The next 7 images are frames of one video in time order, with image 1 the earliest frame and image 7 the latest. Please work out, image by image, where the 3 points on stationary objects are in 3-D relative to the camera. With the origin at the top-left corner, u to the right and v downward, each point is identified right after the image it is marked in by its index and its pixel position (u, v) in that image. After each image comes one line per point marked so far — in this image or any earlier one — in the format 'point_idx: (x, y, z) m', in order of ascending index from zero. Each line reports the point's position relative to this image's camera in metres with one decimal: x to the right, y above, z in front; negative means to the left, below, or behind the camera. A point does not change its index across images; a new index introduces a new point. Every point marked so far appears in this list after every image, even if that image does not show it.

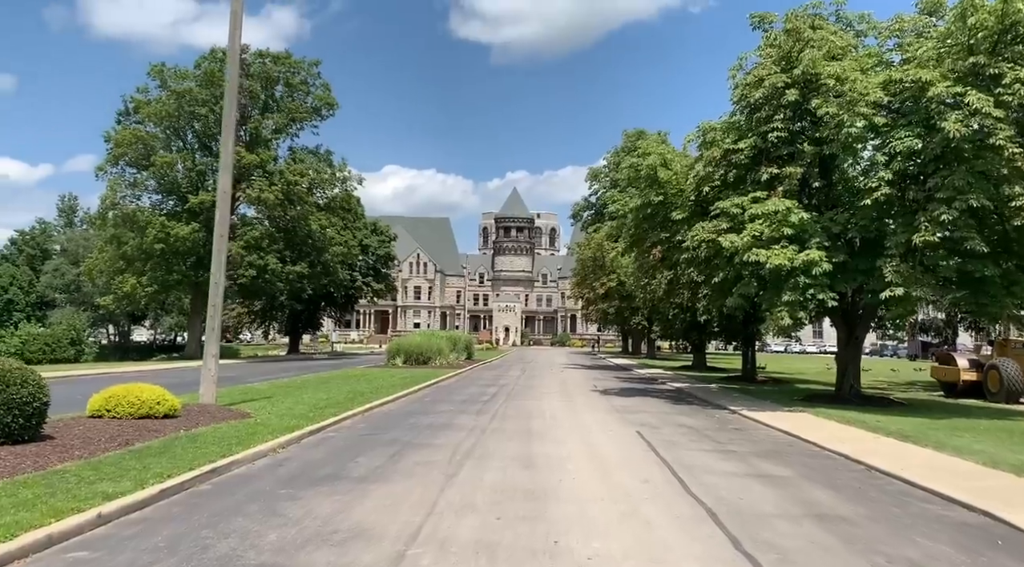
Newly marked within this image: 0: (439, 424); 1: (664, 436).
0: (-1.6, -3.0, +14.8) m
1: (+3.1, -3.1, +14.3) m
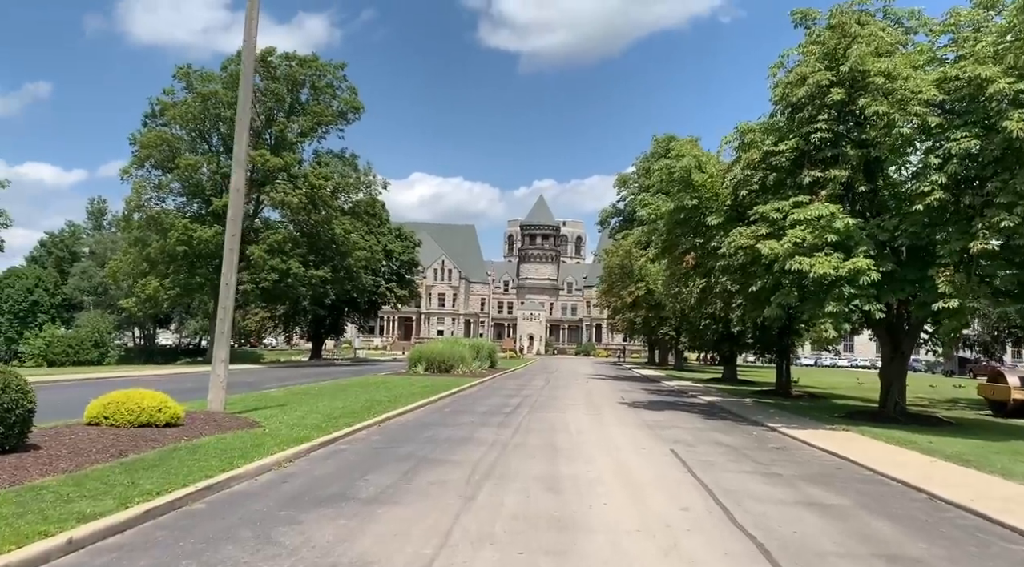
0: (-1.1, -3.1, +13.9) m
1: (+3.6, -3.2, +13.2) m
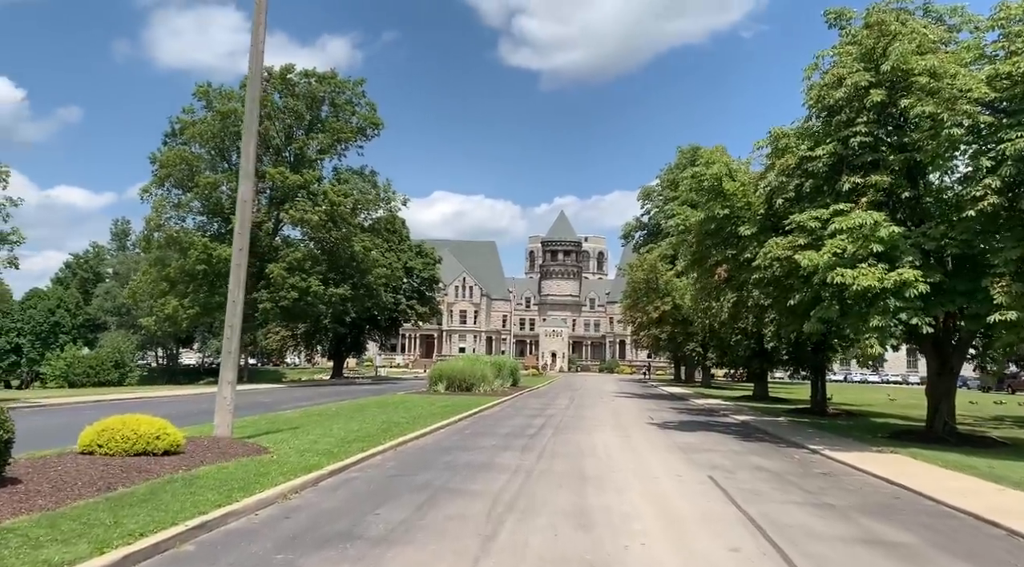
0: (-0.6, -3.3, +13.0) m
1: (+4.0, -3.4, +12.2) m
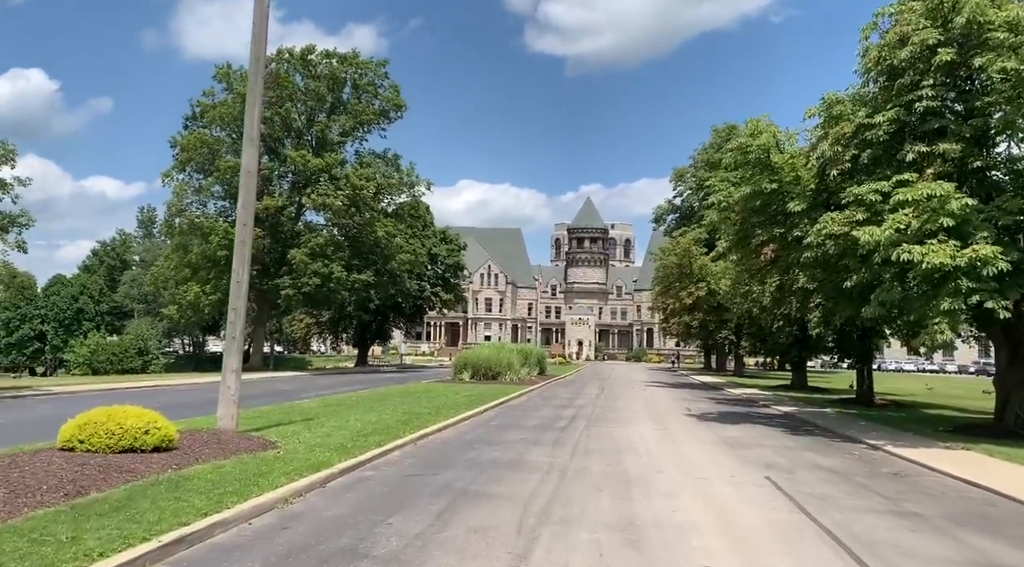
0: (-0.1, -3.0, +11.7) m
1: (+4.5, -3.1, +10.7) m
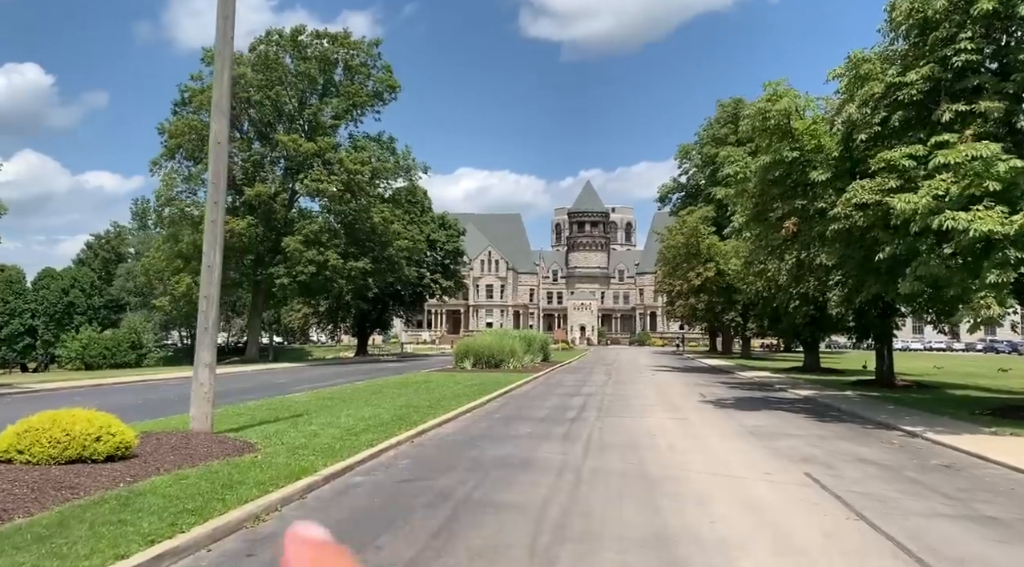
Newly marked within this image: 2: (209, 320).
0: (0.0, -2.6, +10.5) m
1: (+4.6, -2.7, +9.5) m
2: (-4.6, -0.5, +10.8) m
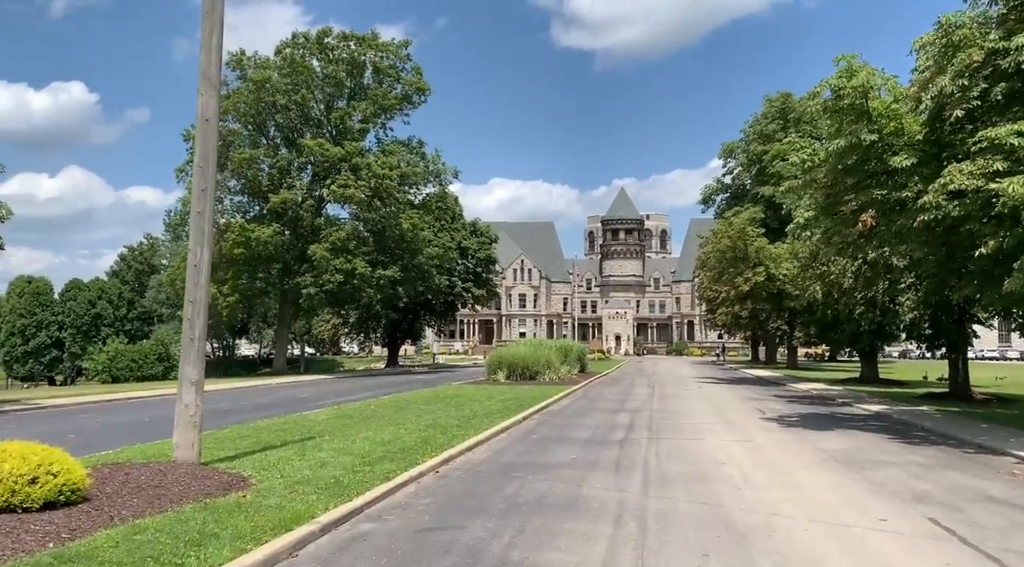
0: (+0.6, -2.6, +8.6) m
1: (+5.1, -2.6, +7.3) m
2: (-4.1, -0.6, +9.1) m
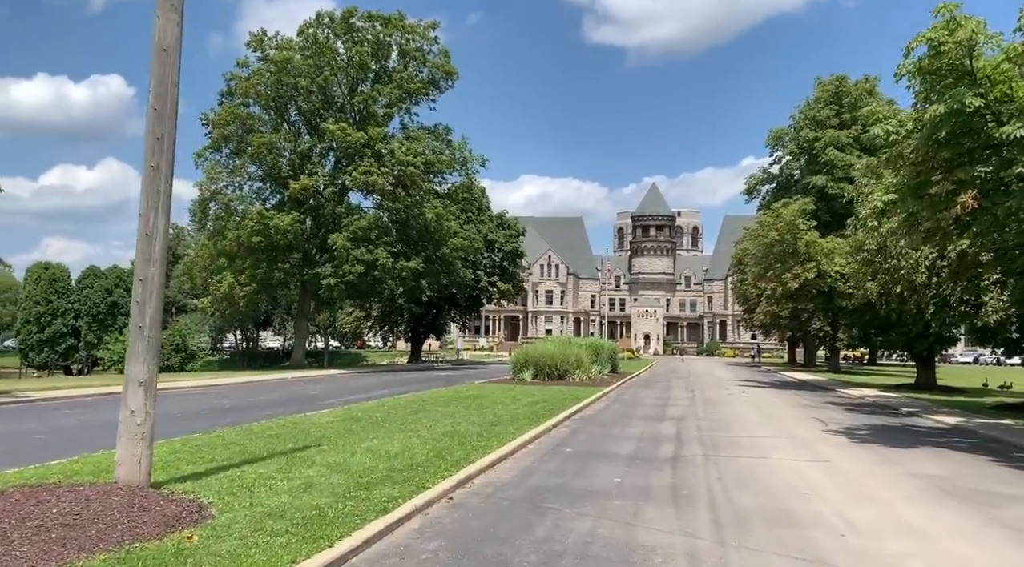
0: (+0.9, -2.4, +6.5) m
1: (+5.4, -2.5, +5.1) m
2: (-3.7, -0.3, +7.2) m
